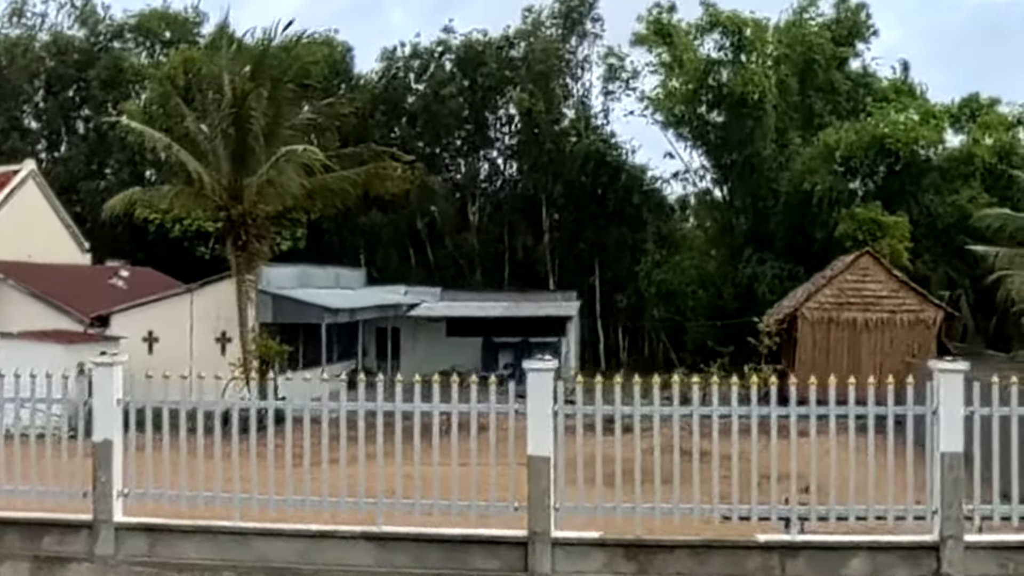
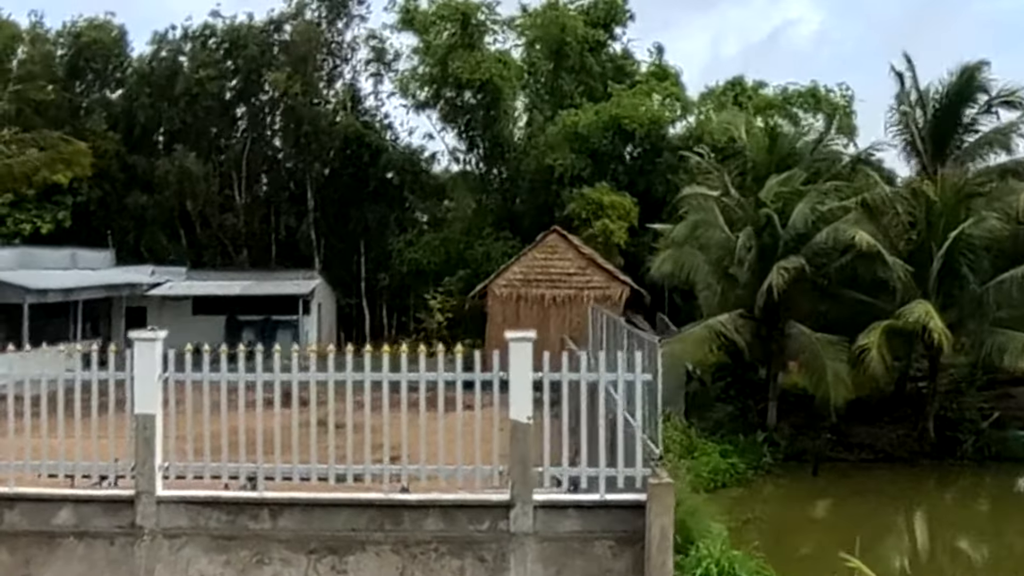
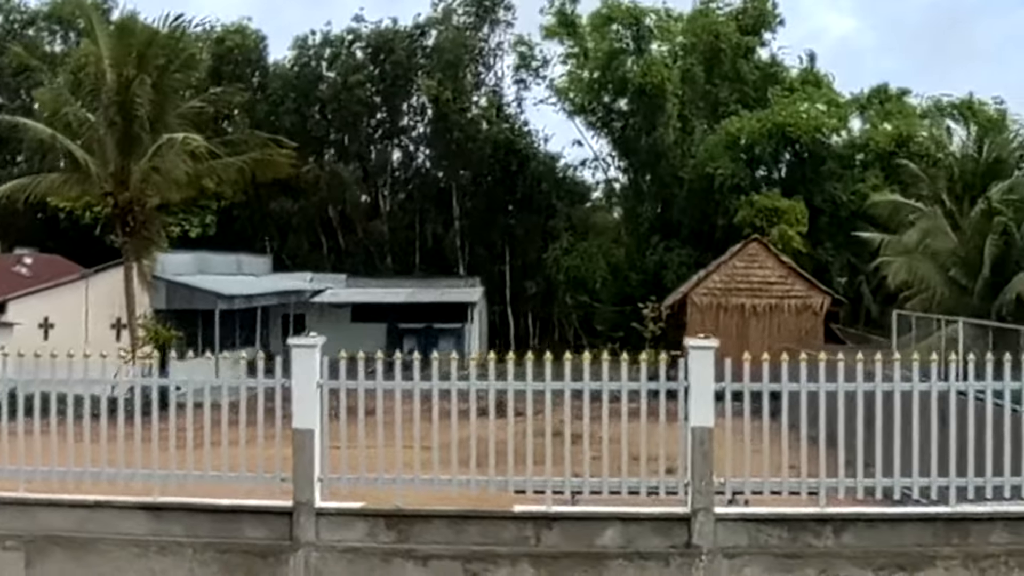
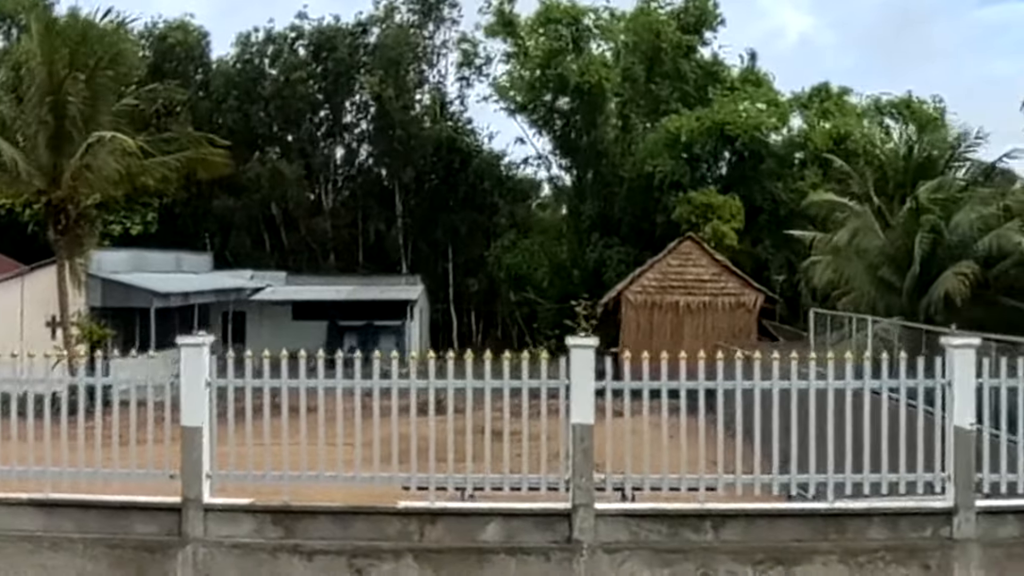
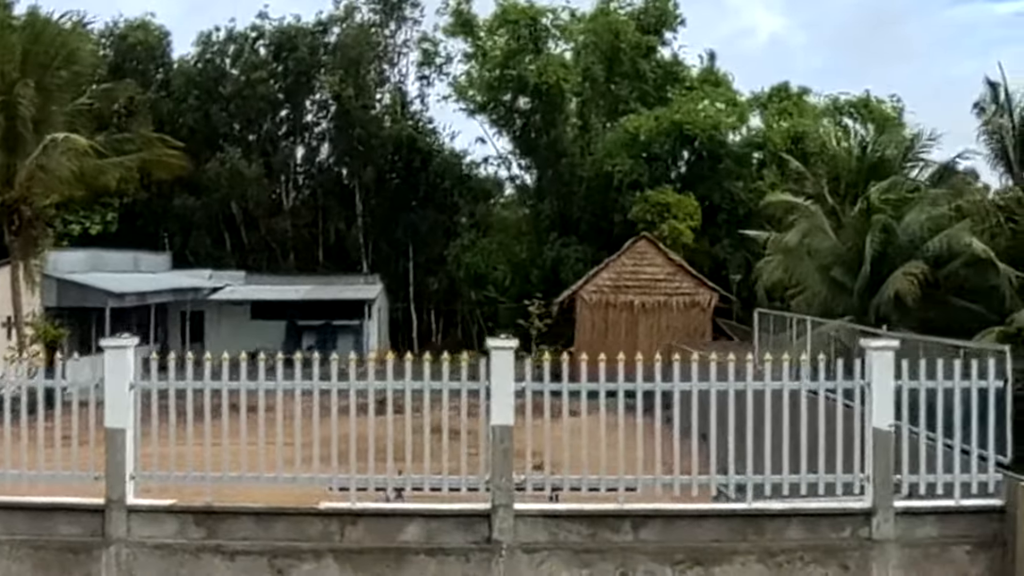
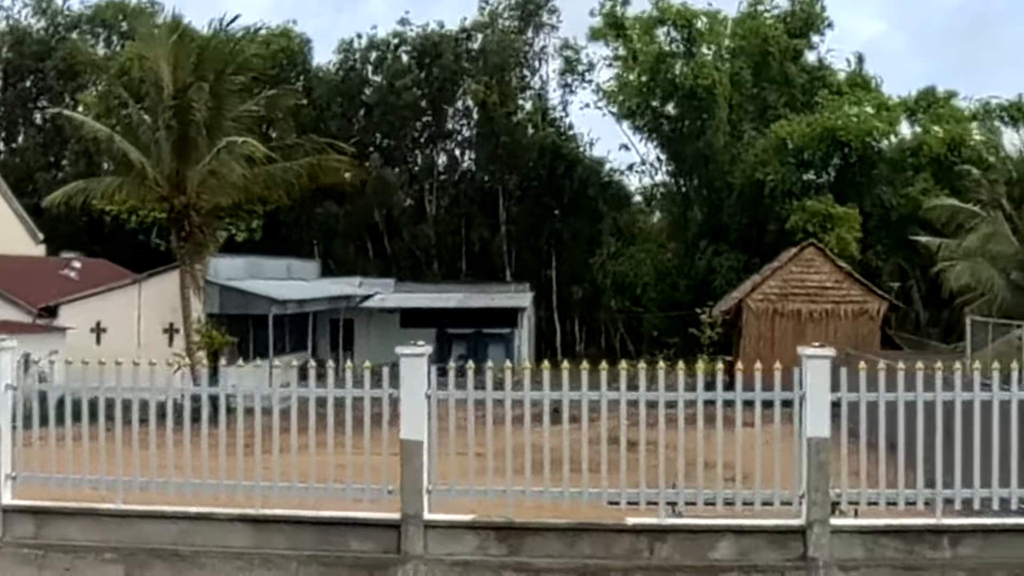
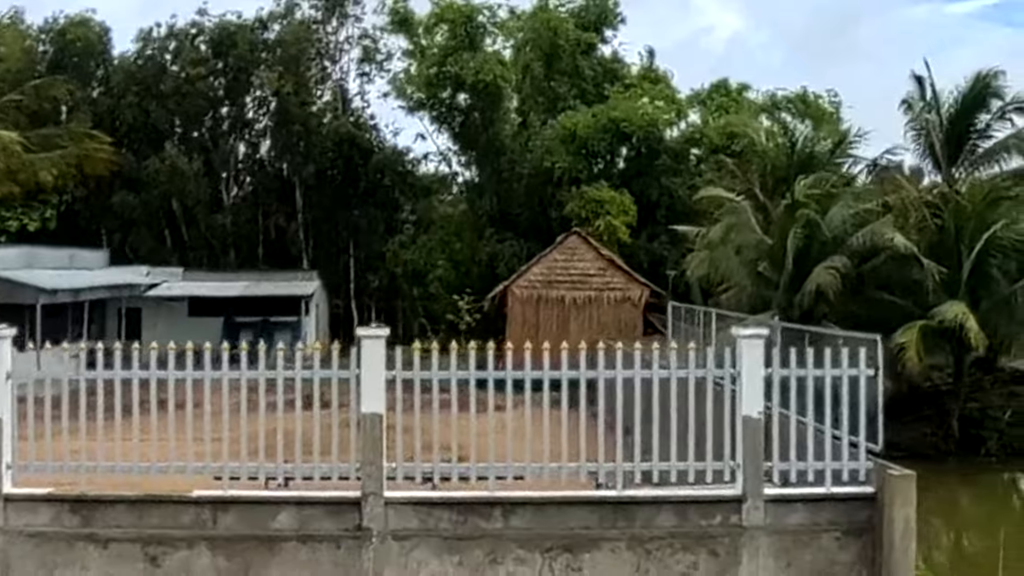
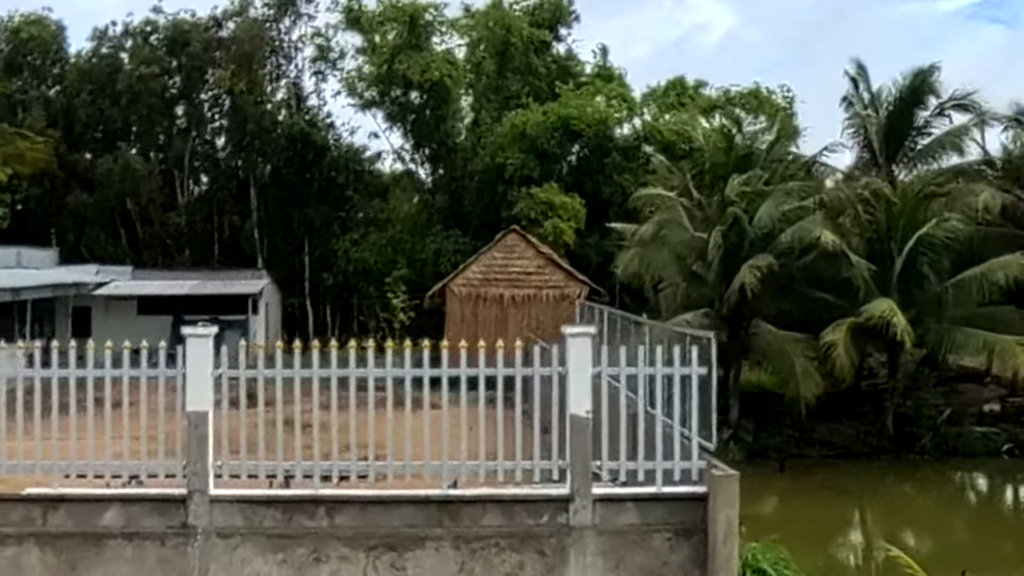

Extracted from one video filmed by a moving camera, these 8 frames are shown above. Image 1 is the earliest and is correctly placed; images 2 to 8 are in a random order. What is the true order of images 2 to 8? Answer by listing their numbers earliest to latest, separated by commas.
6, 3, 4, 5, 7, 8, 2
